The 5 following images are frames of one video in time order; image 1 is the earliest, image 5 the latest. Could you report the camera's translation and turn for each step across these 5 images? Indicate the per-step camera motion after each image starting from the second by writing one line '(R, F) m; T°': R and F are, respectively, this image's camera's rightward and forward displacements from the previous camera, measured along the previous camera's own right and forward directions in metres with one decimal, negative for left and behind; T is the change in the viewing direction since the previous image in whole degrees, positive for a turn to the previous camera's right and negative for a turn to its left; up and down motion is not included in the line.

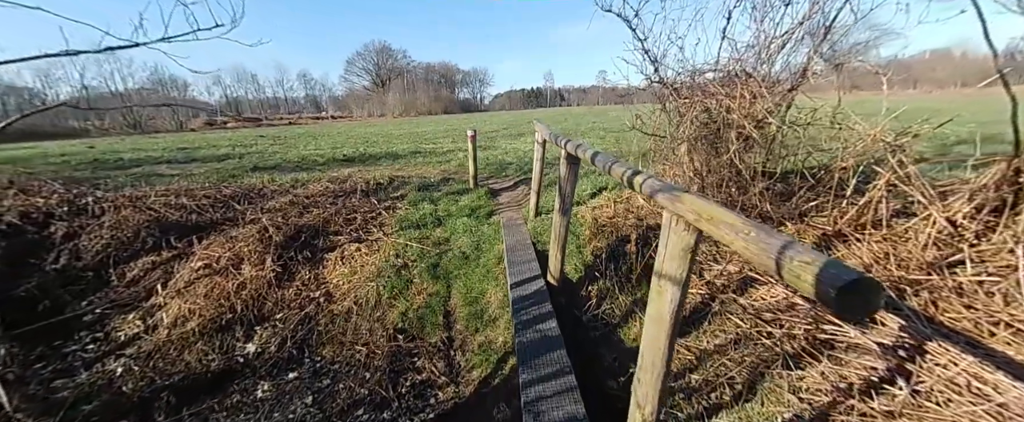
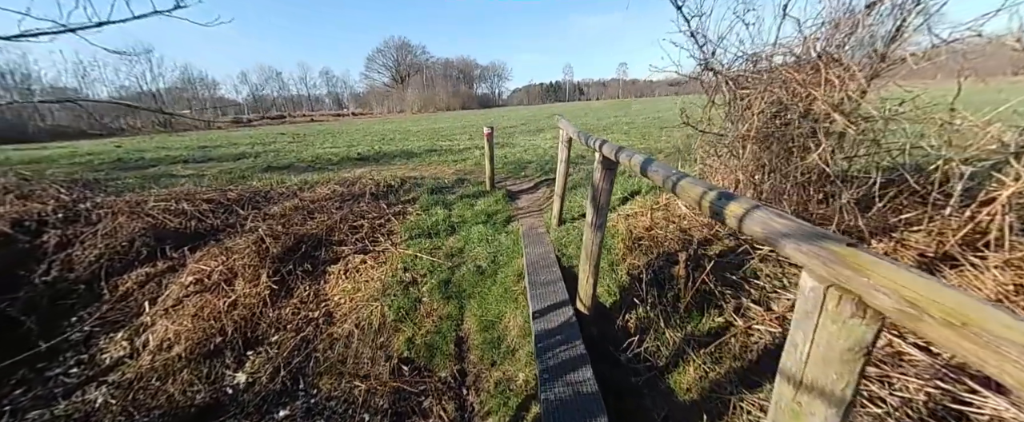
(0.0, +0.5) m; -3°
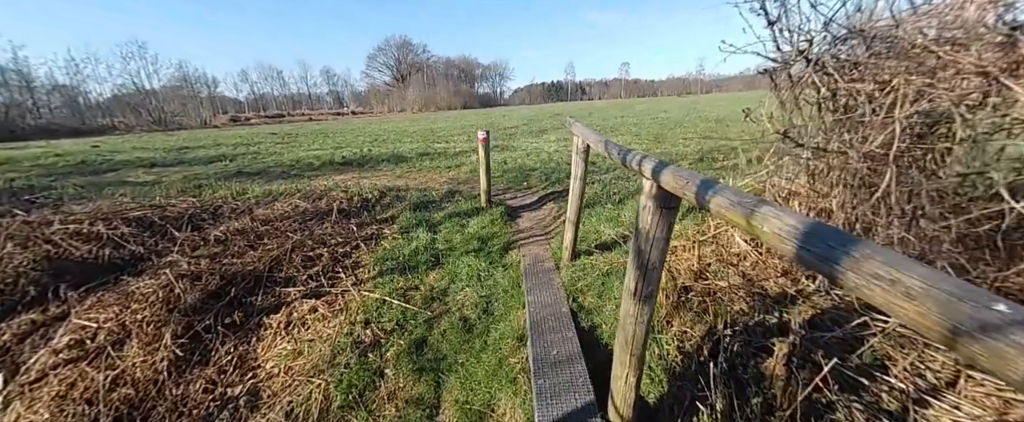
(0.0, +0.9) m; 0°
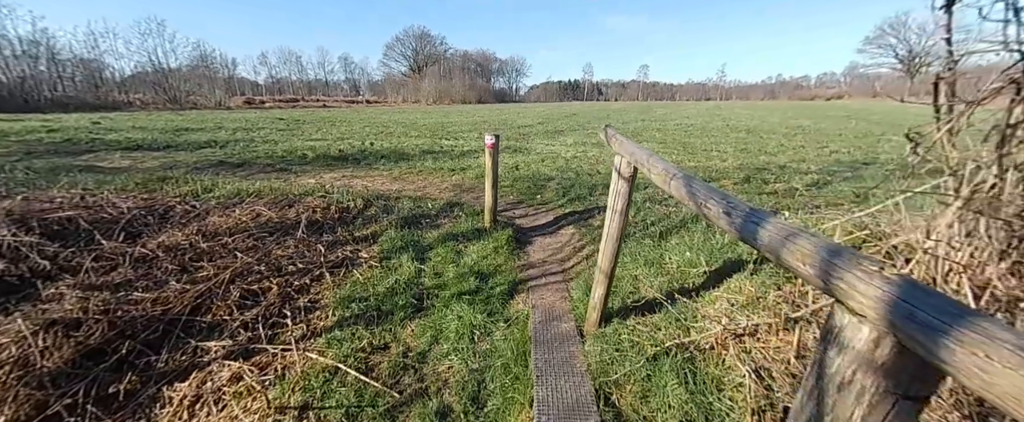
(0.0, +0.8) m; -1°
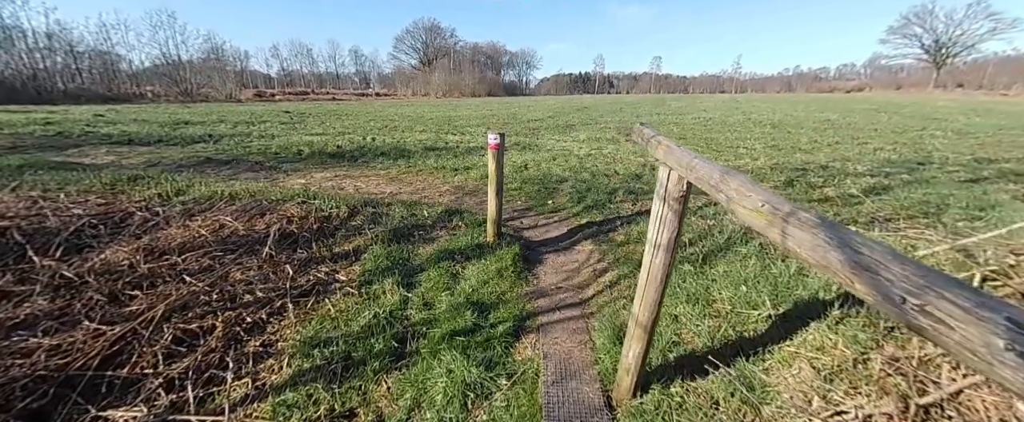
(0.0, +0.6) m; -2°
